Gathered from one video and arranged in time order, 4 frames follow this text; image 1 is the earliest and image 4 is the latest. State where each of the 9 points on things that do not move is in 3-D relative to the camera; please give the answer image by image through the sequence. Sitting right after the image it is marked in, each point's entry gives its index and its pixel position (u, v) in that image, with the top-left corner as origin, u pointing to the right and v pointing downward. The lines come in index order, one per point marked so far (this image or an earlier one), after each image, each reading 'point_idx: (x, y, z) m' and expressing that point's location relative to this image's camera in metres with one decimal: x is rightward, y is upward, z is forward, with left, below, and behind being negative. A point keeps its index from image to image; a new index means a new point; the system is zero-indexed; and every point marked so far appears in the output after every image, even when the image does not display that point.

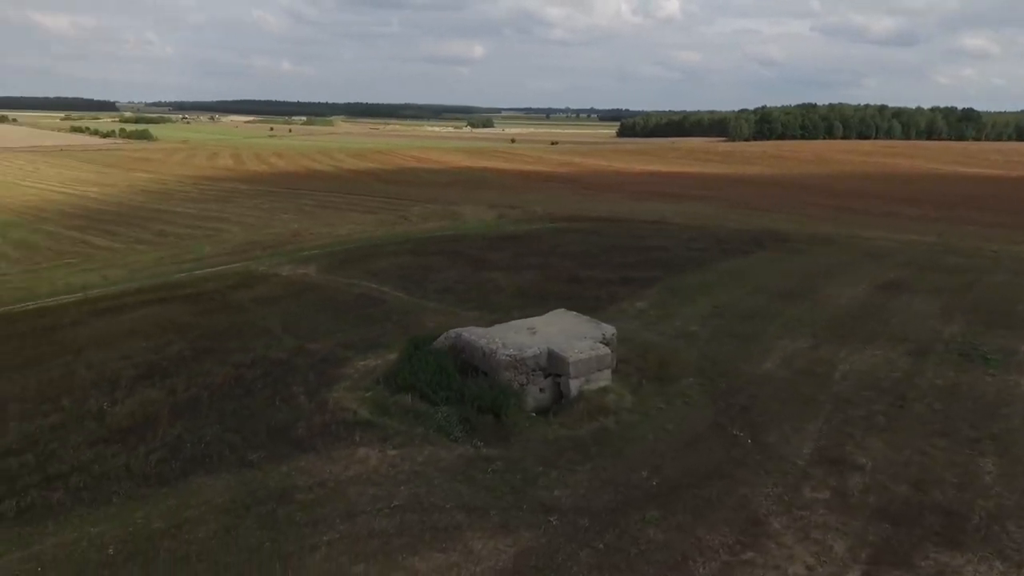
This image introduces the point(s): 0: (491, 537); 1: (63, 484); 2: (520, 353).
0: (-0.2, -2.8, +7.0) m
1: (-6.2, -2.7, +8.5) m
2: (+0.1, -1.1, +10.1) m
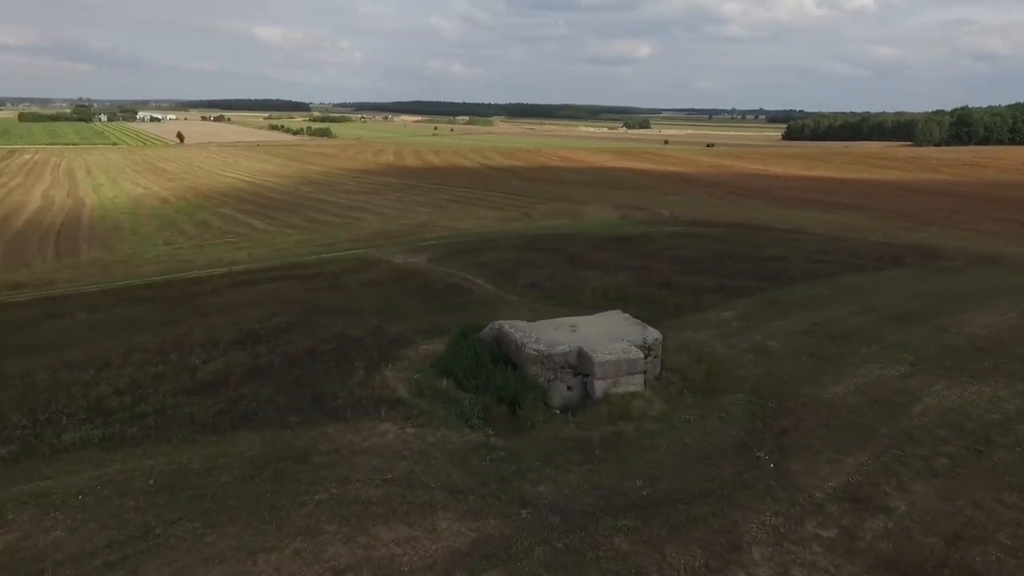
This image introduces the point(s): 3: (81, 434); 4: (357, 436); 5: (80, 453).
0: (-0.6, -2.7, +7.2) m
1: (-6.1, -2.2, +10.0) m
2: (+0.6, -1.0, +10.1) m
3: (-6.8, -2.3, +9.6) m
4: (-2.4, -2.3, +9.4) m
5: (-6.4, -2.5, +9.1) m
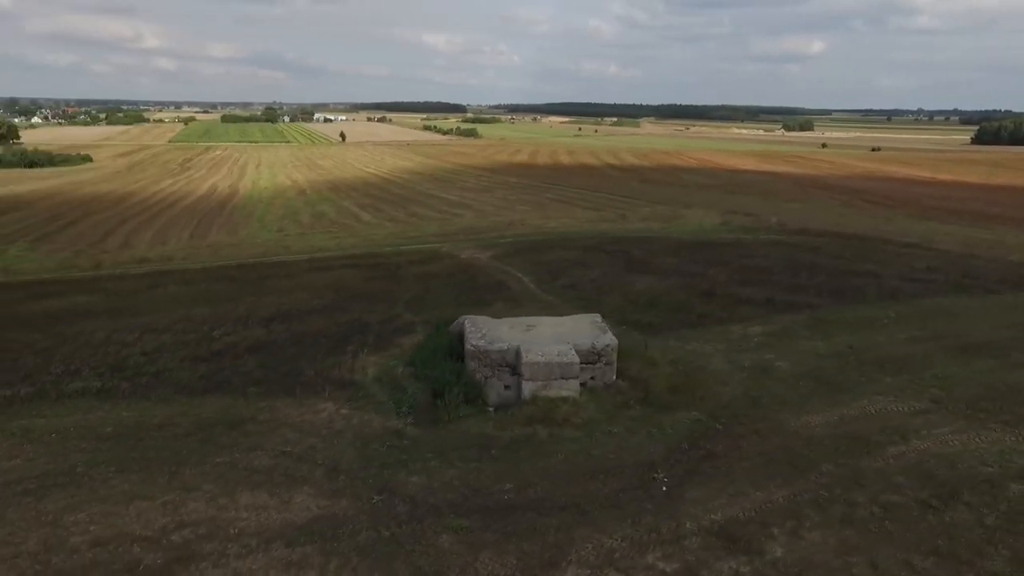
0: (-2.4, -2.5, +7.5) m
1: (-7.0, -1.7, +11.5) m
2: (-0.4, -0.9, +10.0) m
3: (-7.8, -1.8, +11.2) m
4: (-3.5, -2.0, +10.0) m
5: (-7.5, -1.9, +10.7) m
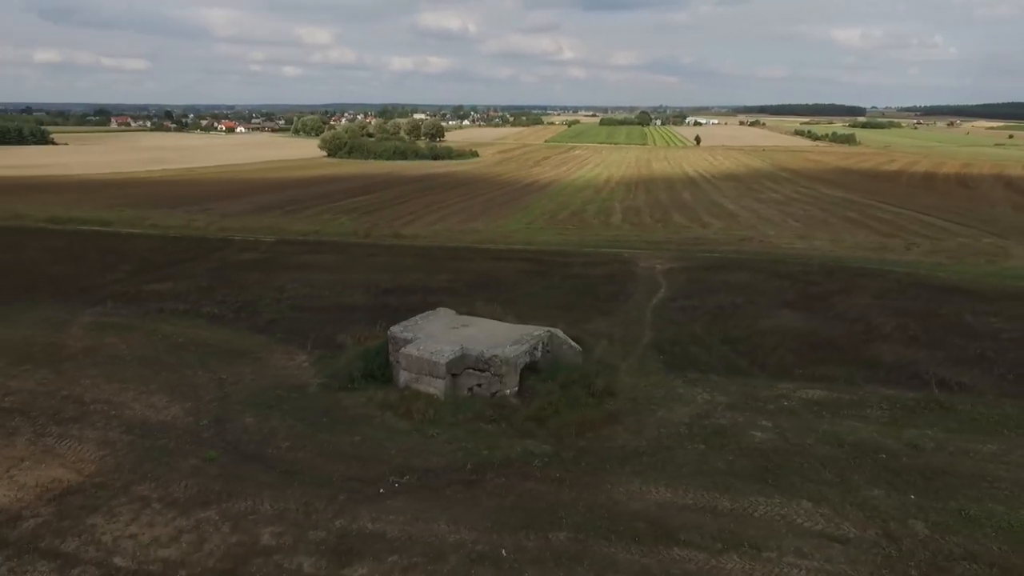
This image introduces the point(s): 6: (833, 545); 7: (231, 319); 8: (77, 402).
0: (-5.2, -2.0, +9.8) m
1: (-6.8, -0.6, +15.7) m
2: (-2.0, -0.8, +10.9) m
3: (-7.6, -0.6, +15.8) m
4: (-4.7, -1.4, +12.6) m
5: (-7.7, -0.8, +15.3) m
6: (+3.7, -2.9, +7.0) m
7: (-7.0, -0.8, +15.3) m
8: (-7.1, -1.9, +10.0) m
